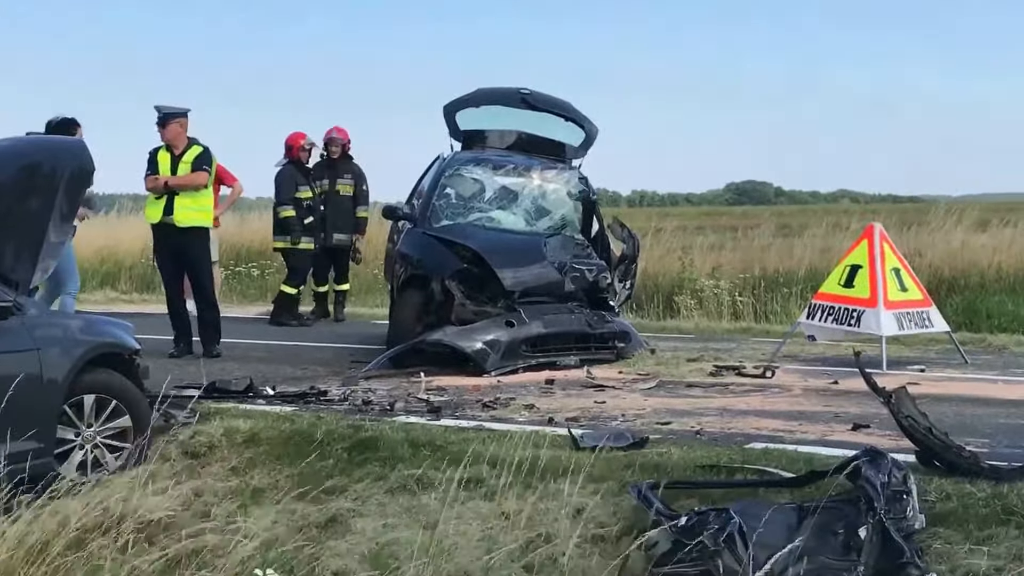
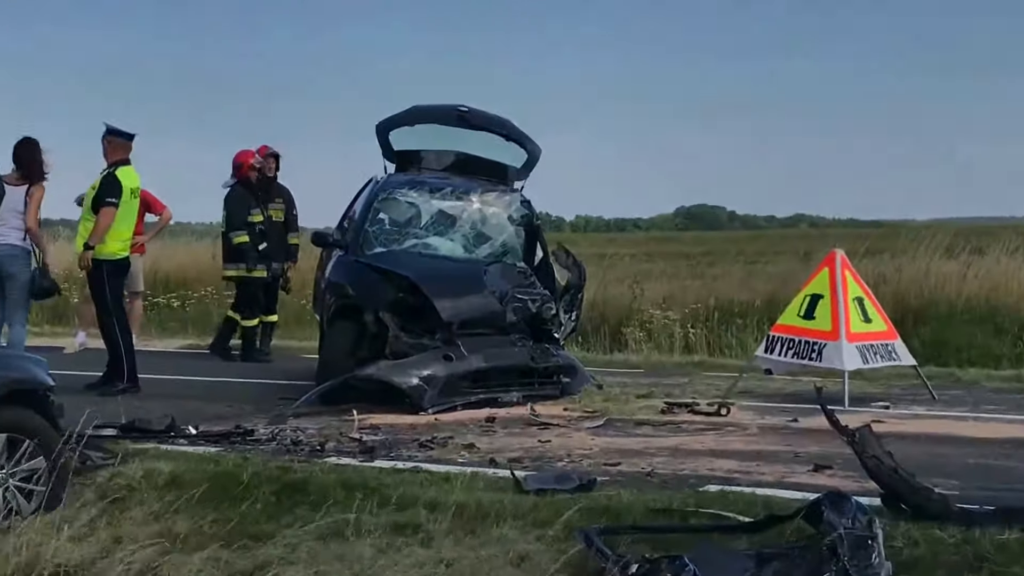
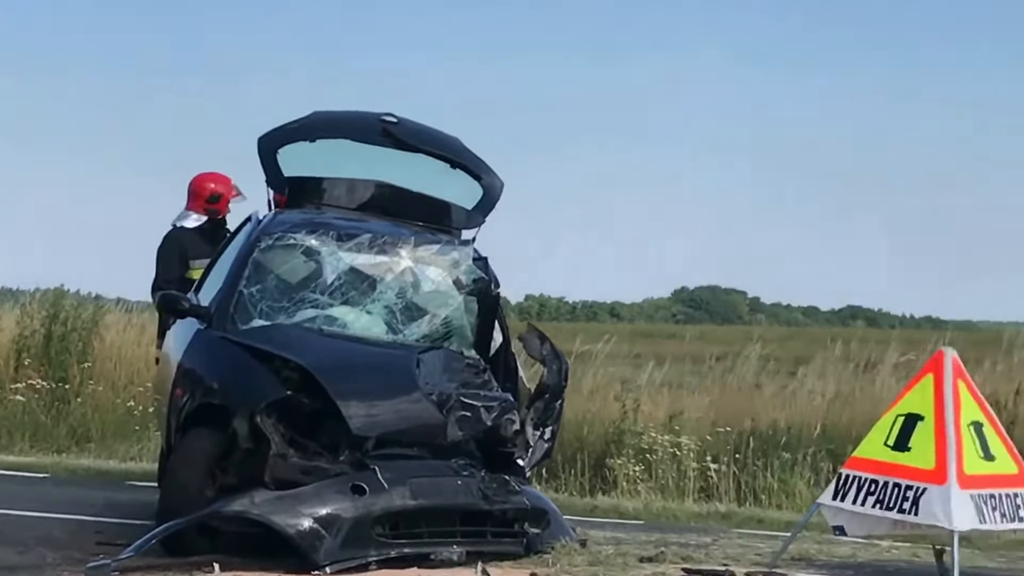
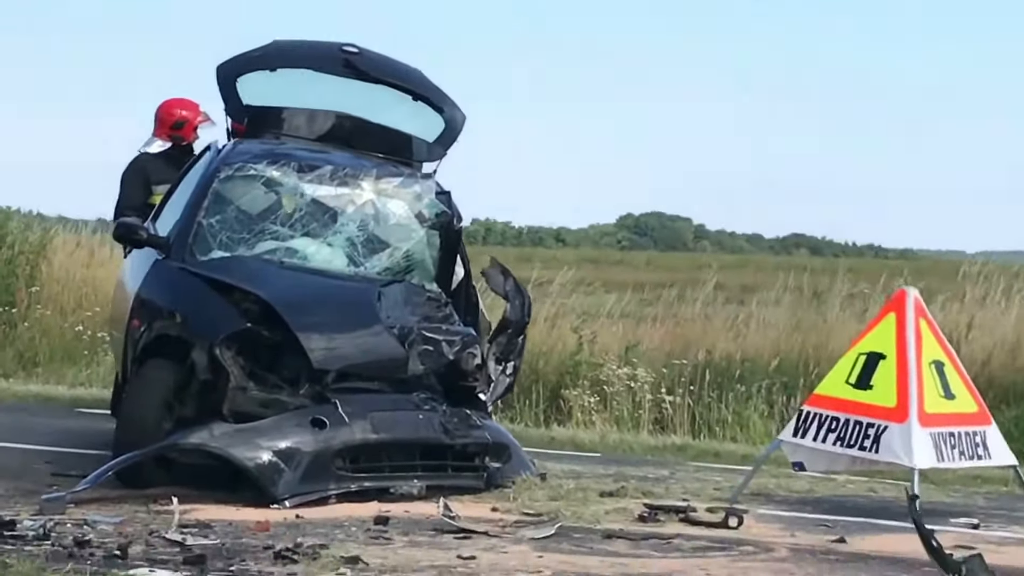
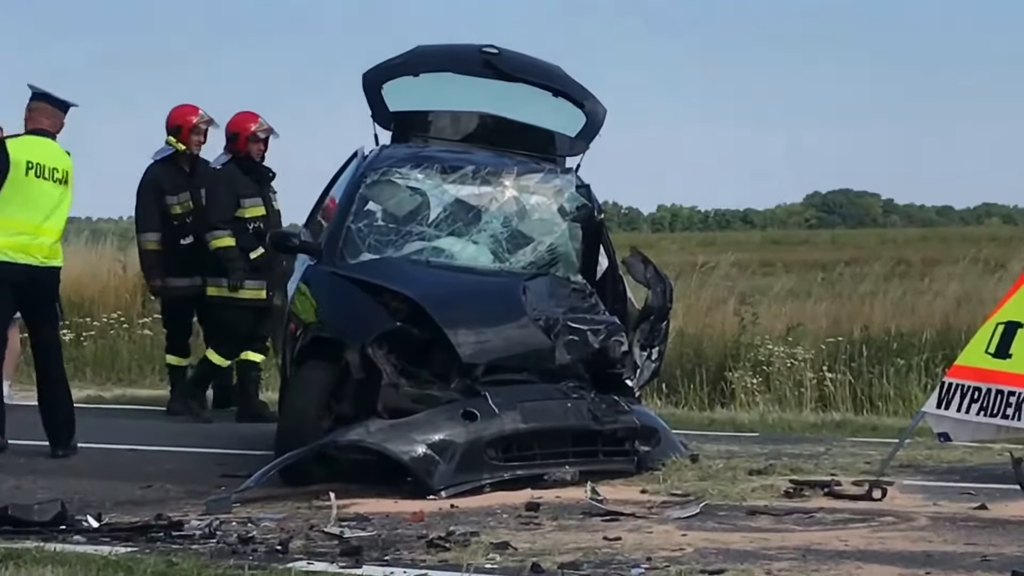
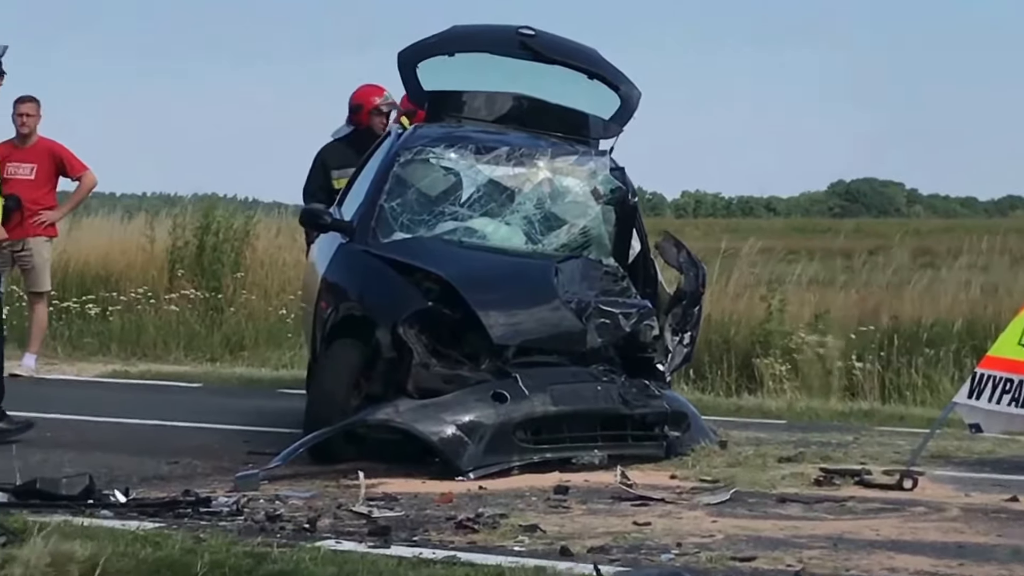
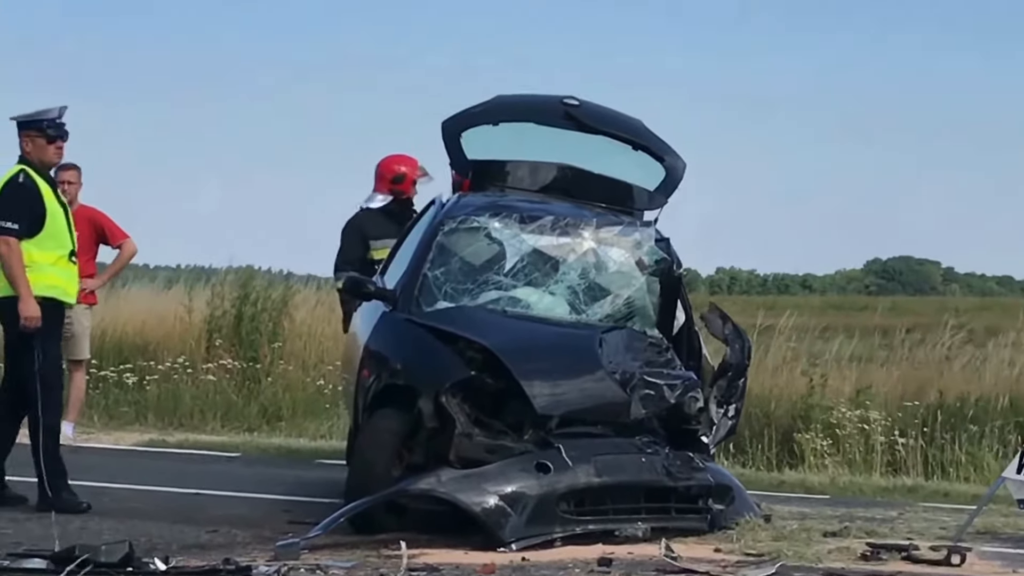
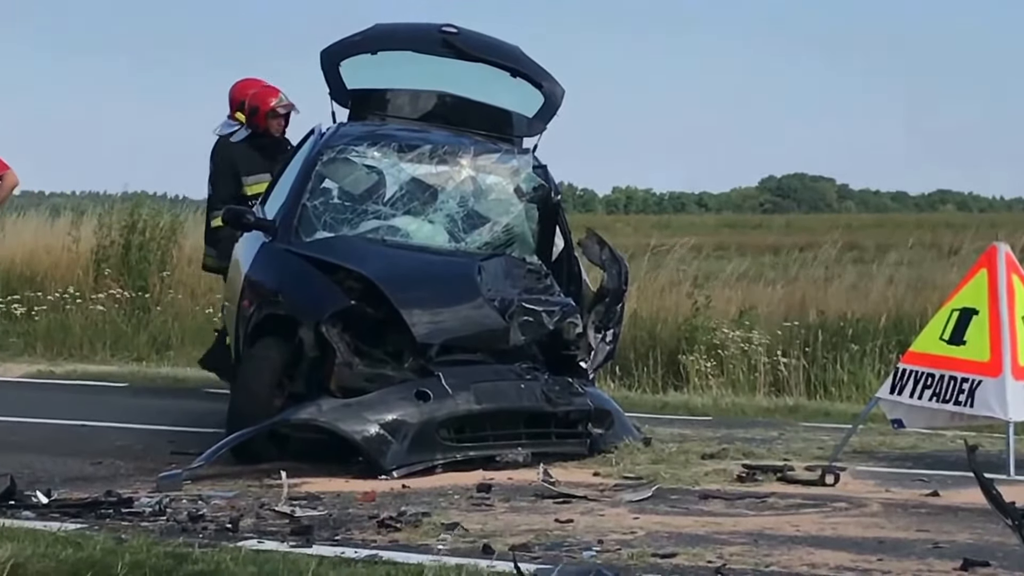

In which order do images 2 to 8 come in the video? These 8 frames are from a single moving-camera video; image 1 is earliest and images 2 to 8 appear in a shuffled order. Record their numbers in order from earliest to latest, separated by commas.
2, 5, 8, 6, 7, 3, 4
